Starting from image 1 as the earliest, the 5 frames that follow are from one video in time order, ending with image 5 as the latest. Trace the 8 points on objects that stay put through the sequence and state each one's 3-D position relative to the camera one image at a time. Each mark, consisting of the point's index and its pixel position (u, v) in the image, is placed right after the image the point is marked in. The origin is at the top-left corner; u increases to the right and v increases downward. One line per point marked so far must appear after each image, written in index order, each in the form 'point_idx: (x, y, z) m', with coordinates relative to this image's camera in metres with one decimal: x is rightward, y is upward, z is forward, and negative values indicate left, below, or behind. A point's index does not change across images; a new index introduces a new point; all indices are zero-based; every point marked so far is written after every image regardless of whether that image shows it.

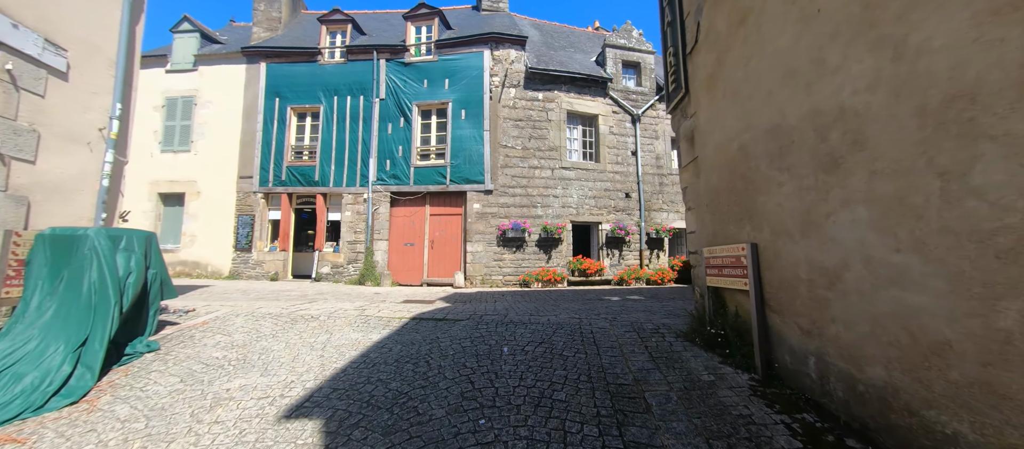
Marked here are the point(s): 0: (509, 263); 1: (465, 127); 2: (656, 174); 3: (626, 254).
0: (-0.1, -1.0, +9.1) m
1: (-1.3, +2.6, +9.5) m
2: (+4.1, +1.4, +10.2) m
3: (+3.1, -0.8, +9.7) m
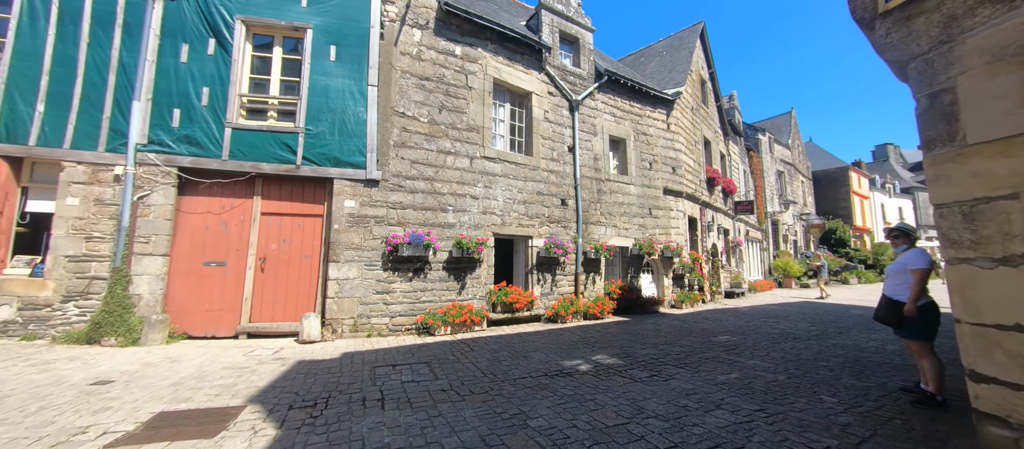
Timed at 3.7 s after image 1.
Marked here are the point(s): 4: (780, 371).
0: (-1.8, -1.2, +5.8) m
1: (-2.9, +2.4, +5.8) m
2: (+1.9, +1.1, +8.3) m
3: (+1.0, -1.2, +7.5) m
4: (+3.0, -1.6, +4.0) m
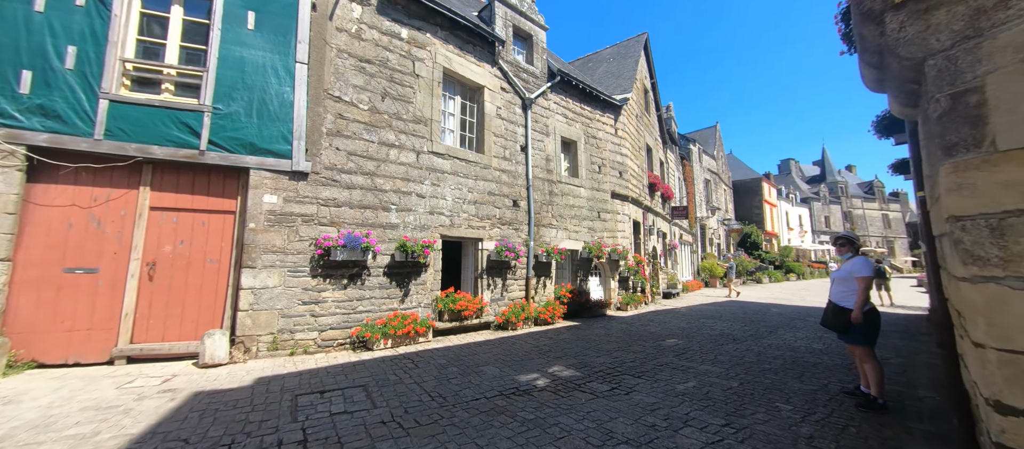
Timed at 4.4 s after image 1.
0: (-2.5, -1.2, +5.1) m
1: (-3.6, +2.5, +4.9) m
2: (+0.8, +1.0, +8.1) m
3: (0.0, -1.2, +7.1) m
4: (+2.5, -1.7, +4.0) m
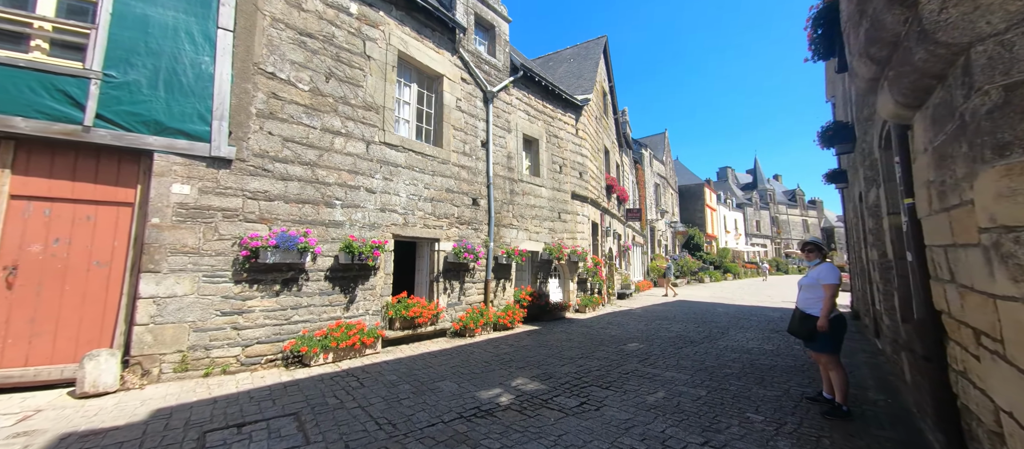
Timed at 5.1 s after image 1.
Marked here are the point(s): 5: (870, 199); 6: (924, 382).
0: (-3.0, -1.1, +4.3) m
1: (-4.0, +2.5, +4.1) m
2: (-0.1, +1.0, +7.7) m
3: (-0.8, -1.2, +6.7) m
4: (+2.0, -1.8, +3.9) m
5: (+4.8, +0.3, +4.8) m
6: (+3.0, -1.2, +2.6) m
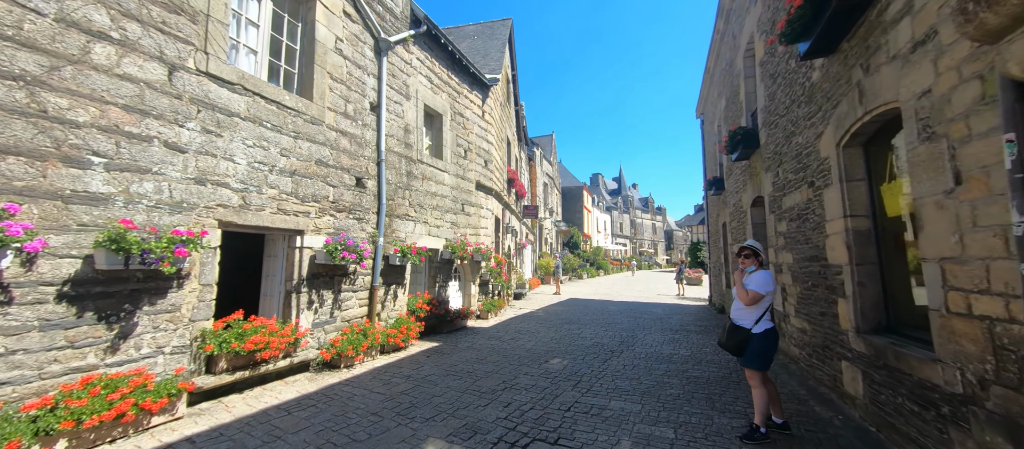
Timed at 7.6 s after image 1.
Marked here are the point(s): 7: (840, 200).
0: (-3.6, -0.9, +2.0) m
1: (-4.3, +2.7, +1.4) m
2: (-1.9, +1.2, +6.1) m
3: (-2.3, -1.0, +4.9) m
4: (+1.3, -1.7, +3.2) m
5: (+3.7, +0.3, +4.9) m
6: (+2.7, -1.2, +2.3) m
7: (+3.0, +0.2, +3.3) m
